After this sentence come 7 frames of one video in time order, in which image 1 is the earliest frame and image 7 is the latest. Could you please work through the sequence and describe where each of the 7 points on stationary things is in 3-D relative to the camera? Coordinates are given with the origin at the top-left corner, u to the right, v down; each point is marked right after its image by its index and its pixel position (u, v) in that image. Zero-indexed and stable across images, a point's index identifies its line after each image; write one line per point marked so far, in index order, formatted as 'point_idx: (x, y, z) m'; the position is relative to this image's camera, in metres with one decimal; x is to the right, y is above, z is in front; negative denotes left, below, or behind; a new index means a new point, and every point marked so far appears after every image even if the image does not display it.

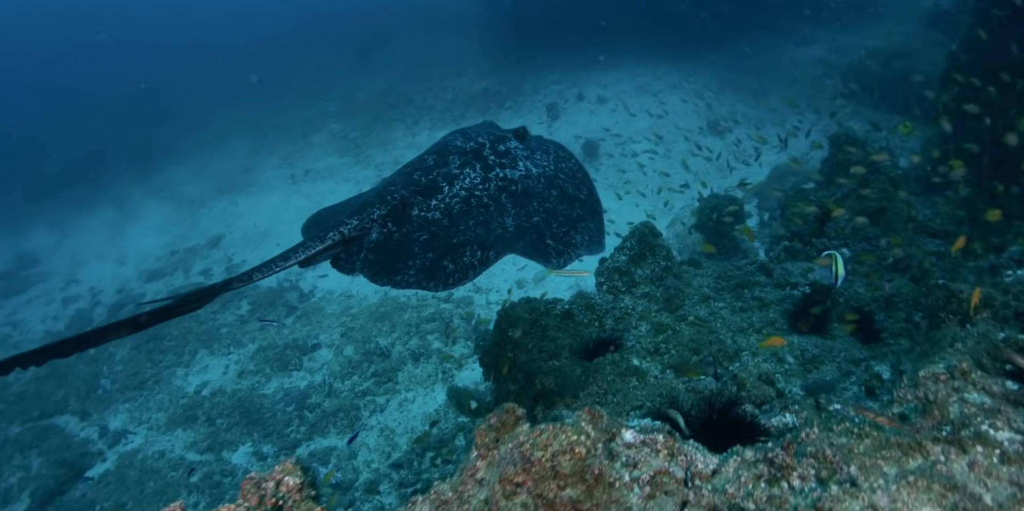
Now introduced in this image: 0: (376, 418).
0: (-2.3, -2.7, +9.5) m
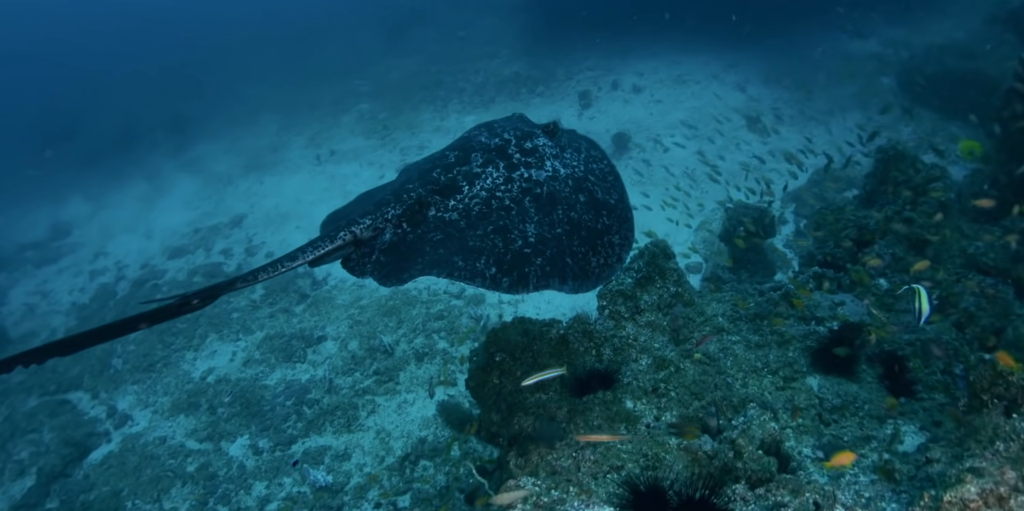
0: (-2.2, -2.6, +9.2) m
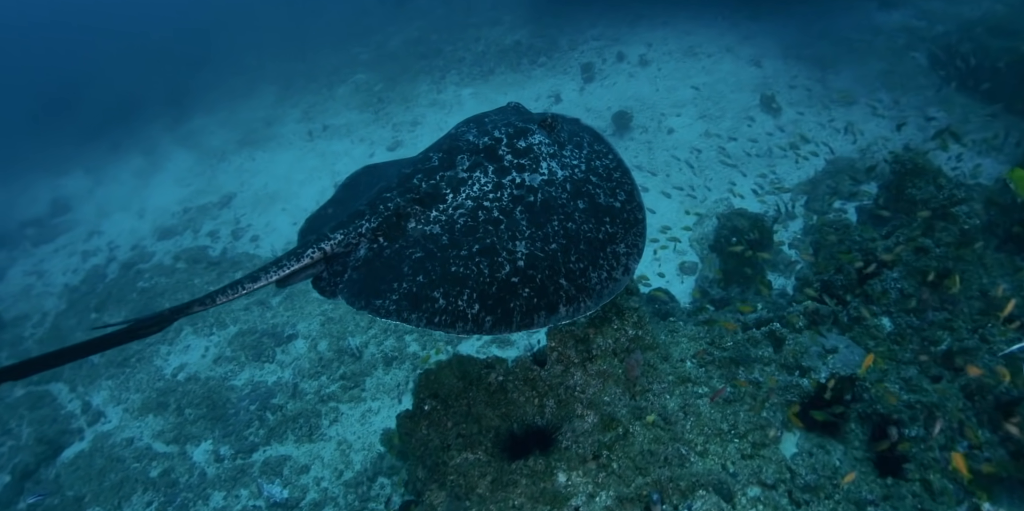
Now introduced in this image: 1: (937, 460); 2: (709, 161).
0: (-2.7, -2.7, +8.8) m
1: (+3.4, -1.6, +4.5) m
2: (+3.9, +1.9, +11.2) m
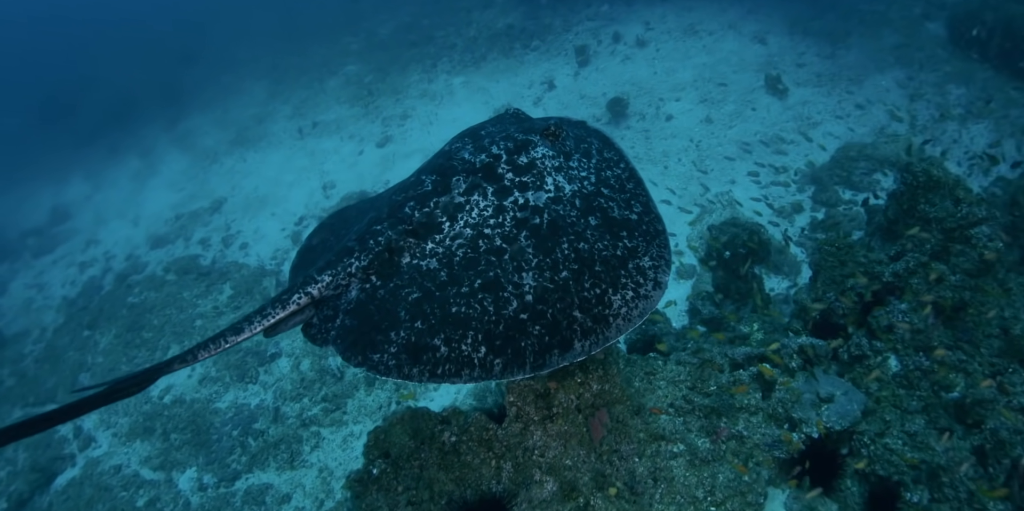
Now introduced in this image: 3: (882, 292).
0: (-2.9, -3.0, +8.4) m
1: (+3.0, -1.9, +3.9) m
2: (+3.6, +2.0, +10.4) m
3: (+3.3, -0.3, +5.1) m
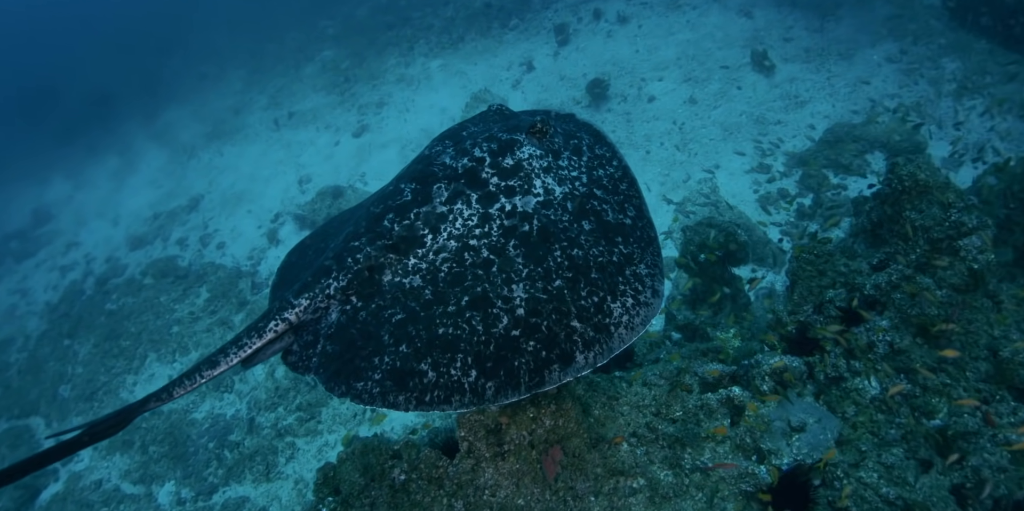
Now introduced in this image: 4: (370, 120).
0: (-3.2, -3.1, +8.3) m
1: (+2.6, -2.0, +3.6) m
2: (+3.1, +2.1, +9.9) m
3: (+2.9, -0.4, +4.7) m
4: (-3.4, +3.2, +13.7) m
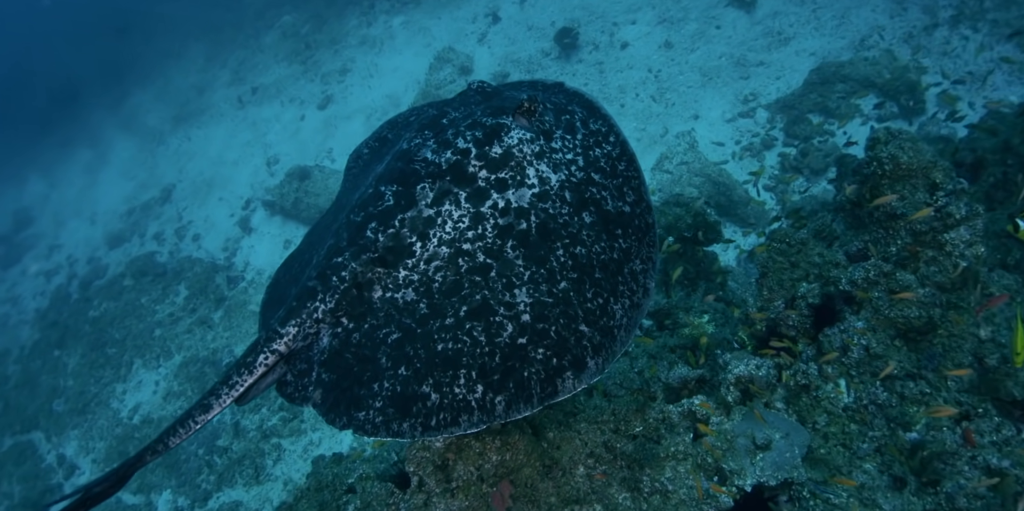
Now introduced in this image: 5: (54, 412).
0: (-3.3, -3.1, +8.2) m
1: (+2.2, -2.1, +3.4) m
2: (+2.5, +2.8, +9.1) m
3: (+2.4, -0.3, +4.3) m
4: (-4.0, +3.7, +12.9) m
5: (-8.8, -2.9, +11.0) m
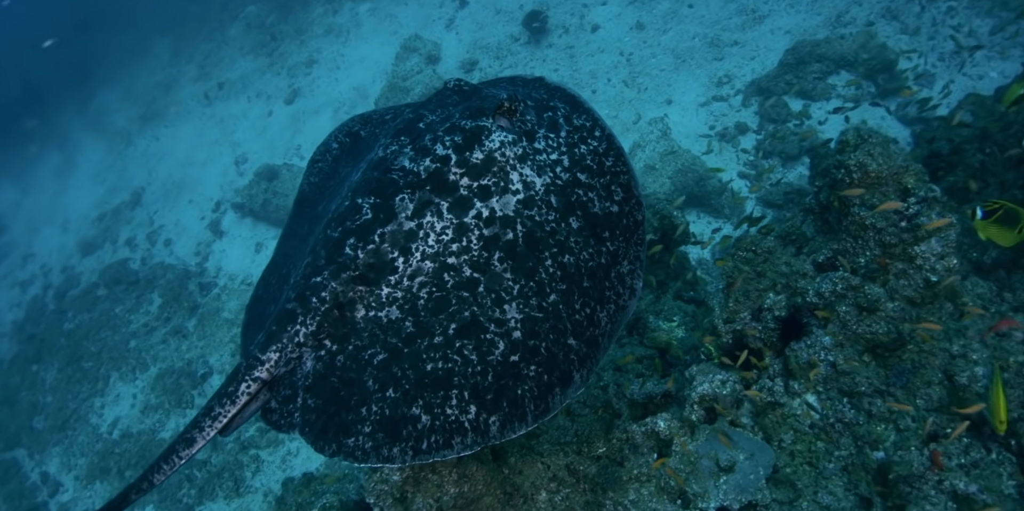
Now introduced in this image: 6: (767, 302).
0: (-3.6, -3.2, +8.1) m
1: (+2.0, -2.2, +3.3) m
2: (+2.0, +2.9, +8.8) m
3: (+2.0, -0.4, +4.1) m
4: (-4.6, +3.7, +12.5) m
5: (-9.1, -3.2, +10.8) m
6: (+1.8, -0.3, +4.2) m
